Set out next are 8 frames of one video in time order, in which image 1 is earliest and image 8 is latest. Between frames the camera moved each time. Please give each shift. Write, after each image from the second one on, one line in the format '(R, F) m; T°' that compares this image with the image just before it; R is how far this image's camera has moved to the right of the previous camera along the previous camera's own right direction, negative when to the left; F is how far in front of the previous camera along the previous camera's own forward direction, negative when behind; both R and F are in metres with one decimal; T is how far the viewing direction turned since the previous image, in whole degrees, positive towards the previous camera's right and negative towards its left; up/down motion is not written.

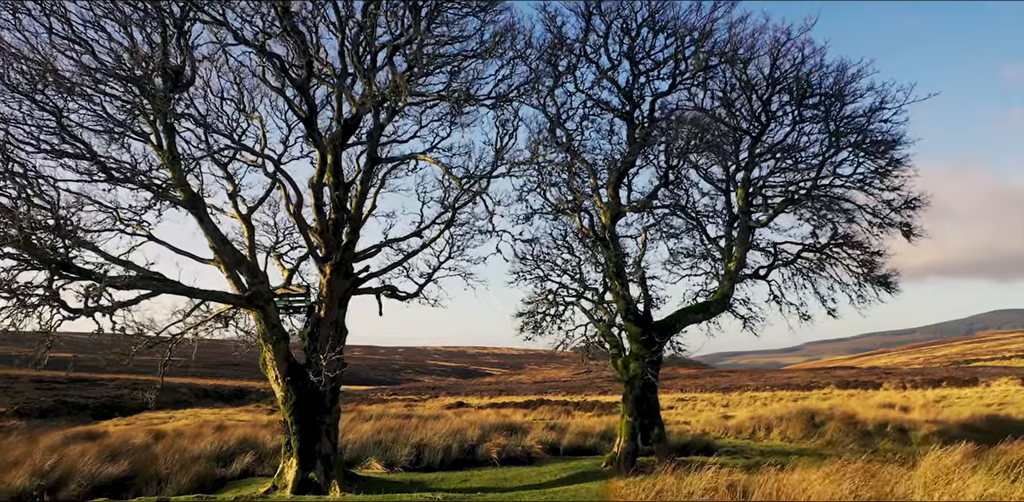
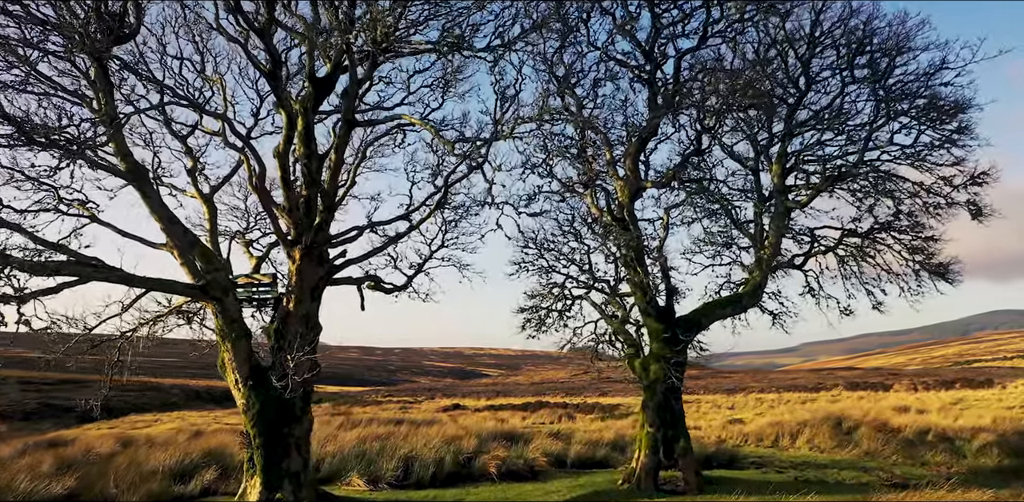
(-0.1, +1.6) m; 0°
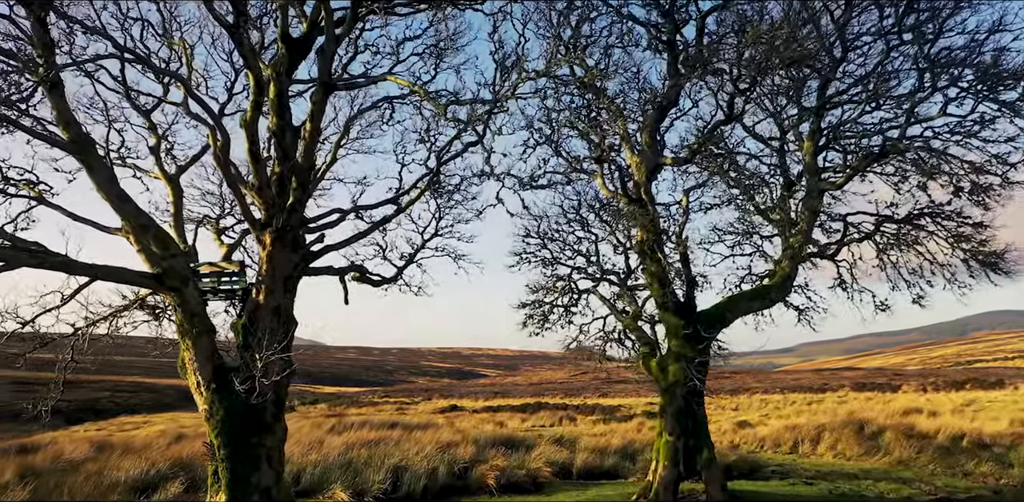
(0.0, +1.1) m; 0°
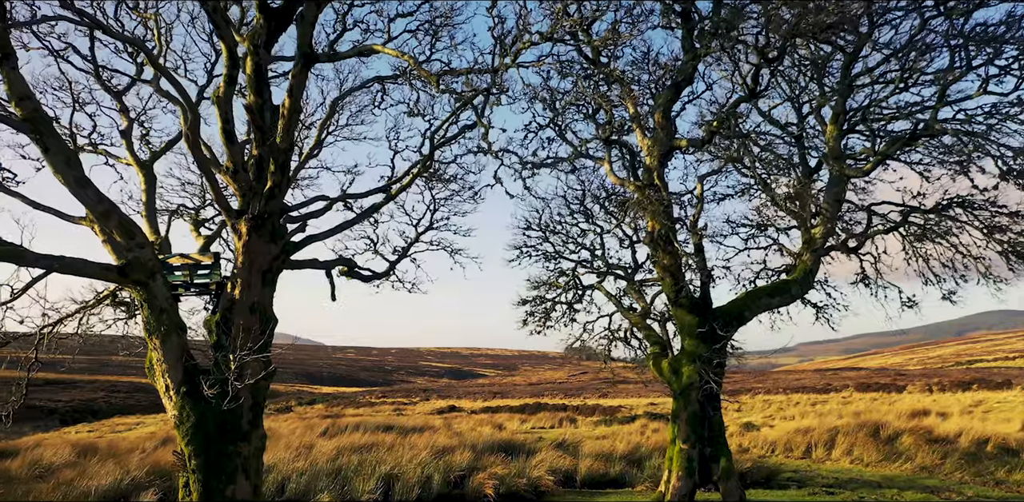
(0.0, +0.7) m; 0°
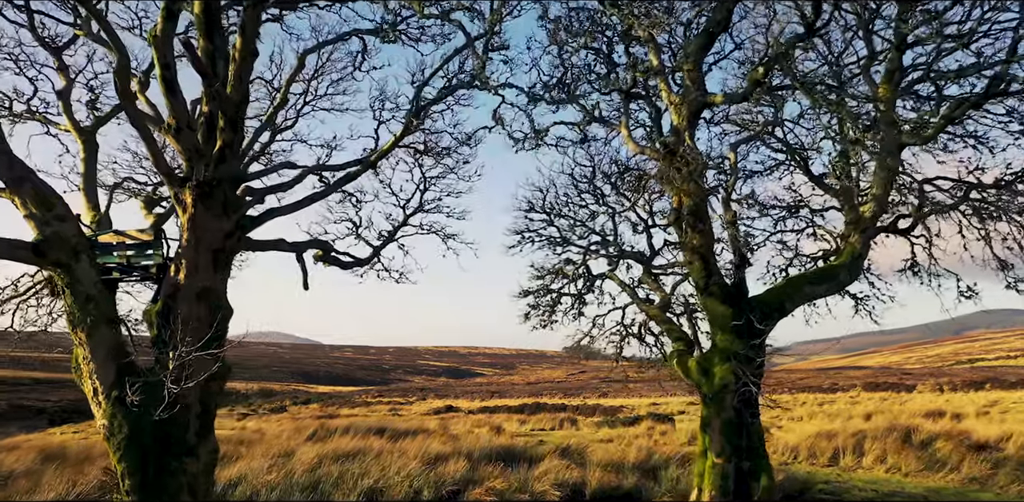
(0.0, +1.3) m; 0°
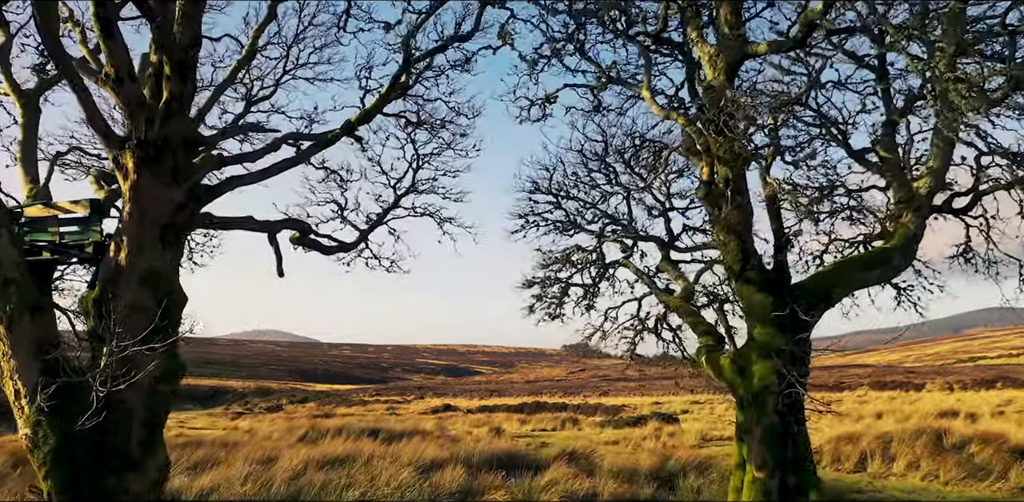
(0.0, +1.0) m; 0°
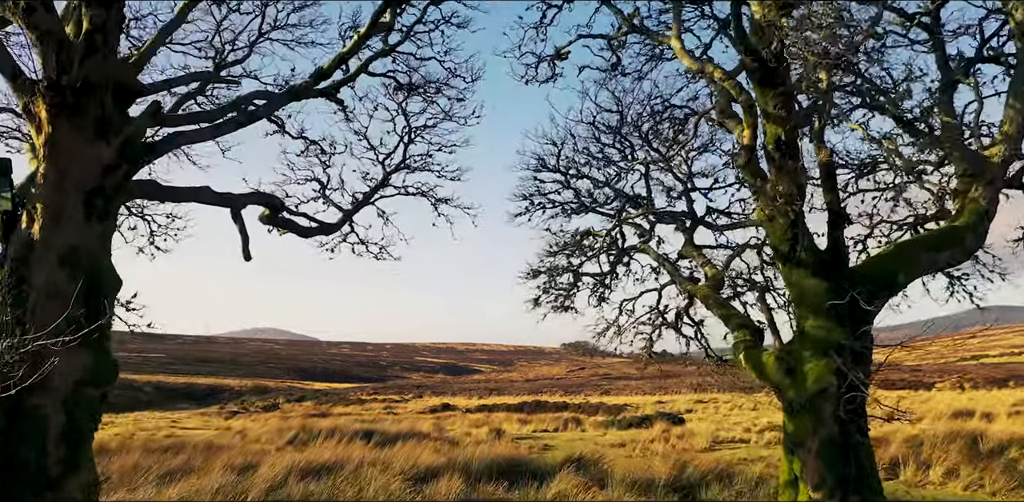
(0.0, +1.0) m; 0°
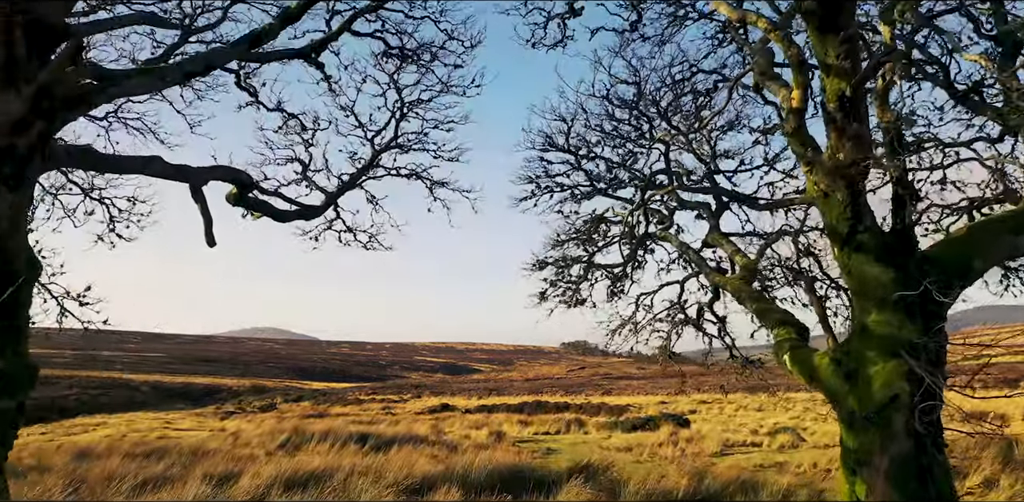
(0.0, +0.8) m; 0°
